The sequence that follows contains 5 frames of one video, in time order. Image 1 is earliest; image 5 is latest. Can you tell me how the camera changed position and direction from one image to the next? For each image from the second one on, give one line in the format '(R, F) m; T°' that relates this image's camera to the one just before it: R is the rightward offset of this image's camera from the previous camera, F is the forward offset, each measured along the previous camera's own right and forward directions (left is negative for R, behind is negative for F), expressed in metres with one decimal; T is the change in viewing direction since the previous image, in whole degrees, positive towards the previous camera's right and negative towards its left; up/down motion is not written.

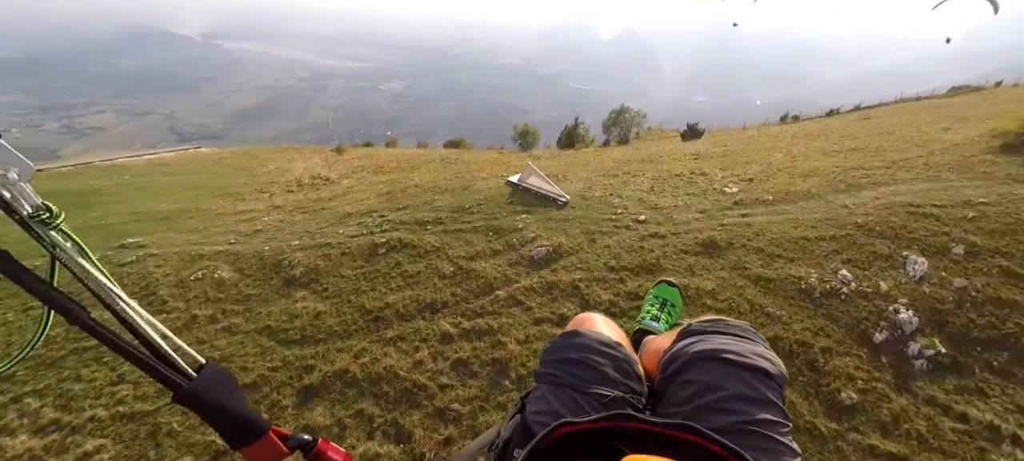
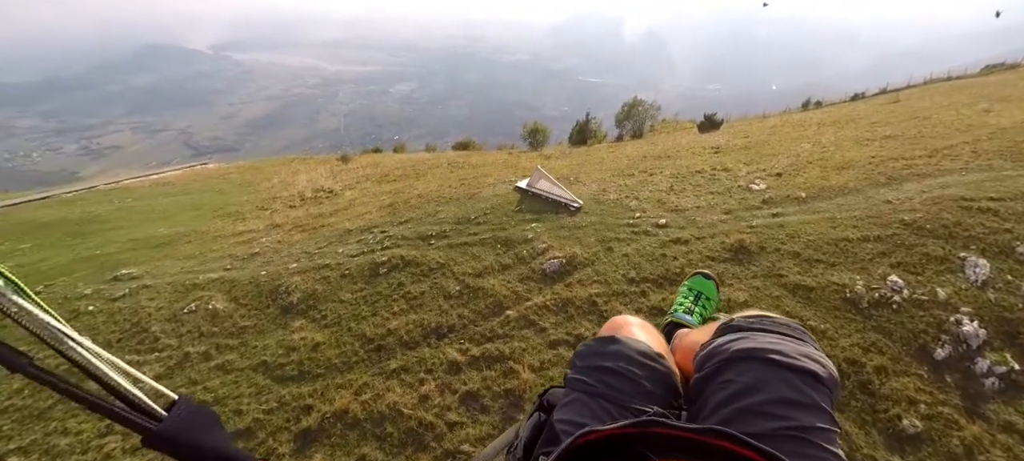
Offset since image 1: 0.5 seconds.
(+0.1, +0.8) m; -1°
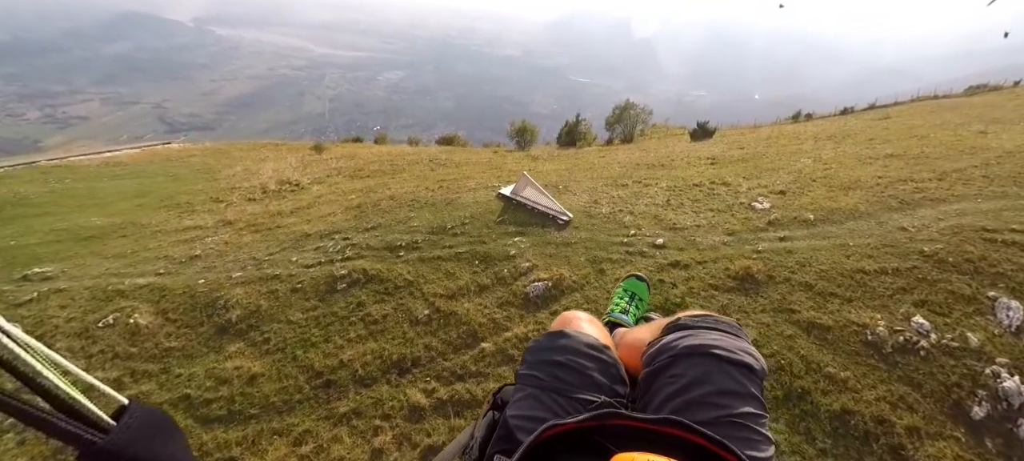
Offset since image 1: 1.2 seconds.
(0.0, +1.3) m; +3°
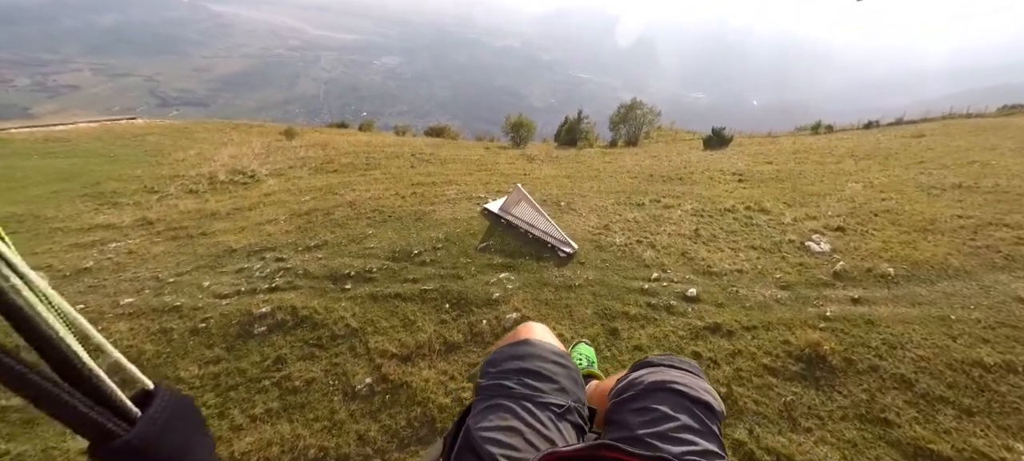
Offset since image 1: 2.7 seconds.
(+0.1, +2.6) m; +1°
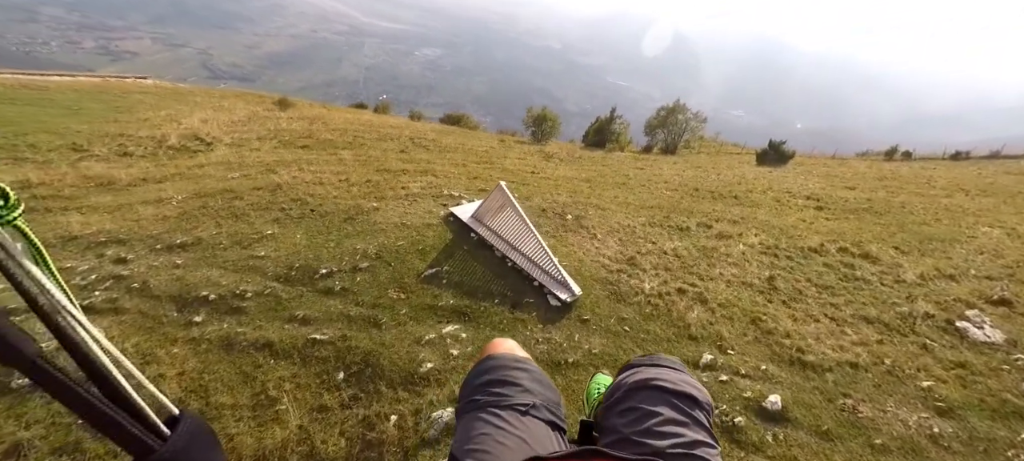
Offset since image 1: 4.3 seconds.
(+0.7, +3.2) m; -3°
